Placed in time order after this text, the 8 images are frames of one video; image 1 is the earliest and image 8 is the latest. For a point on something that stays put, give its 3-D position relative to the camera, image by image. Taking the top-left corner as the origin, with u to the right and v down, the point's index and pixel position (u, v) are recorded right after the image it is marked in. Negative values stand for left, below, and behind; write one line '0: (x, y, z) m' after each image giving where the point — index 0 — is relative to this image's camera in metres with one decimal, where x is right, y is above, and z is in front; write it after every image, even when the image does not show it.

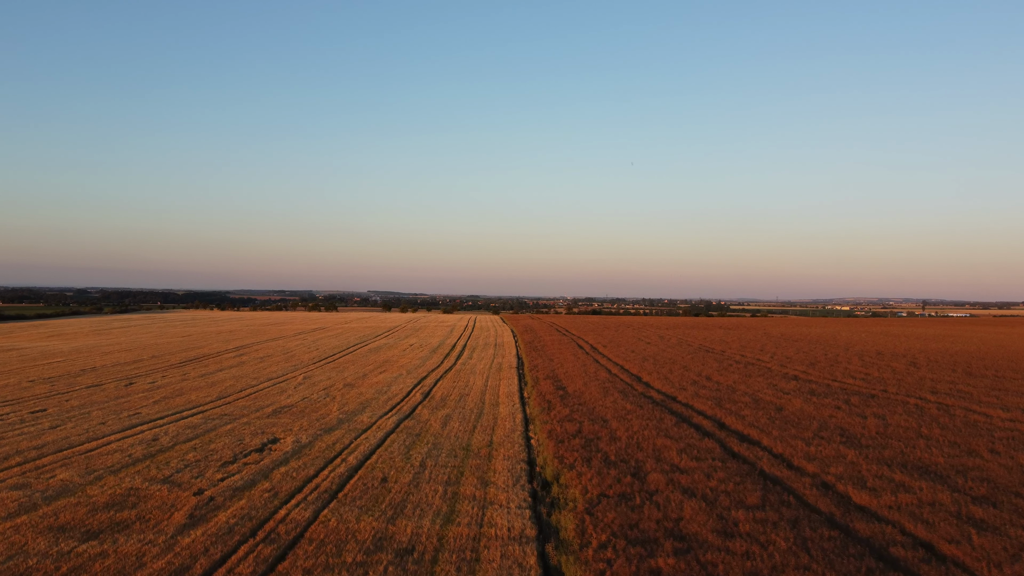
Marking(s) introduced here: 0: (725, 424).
0: (+4.3, -2.8, +10.7) m
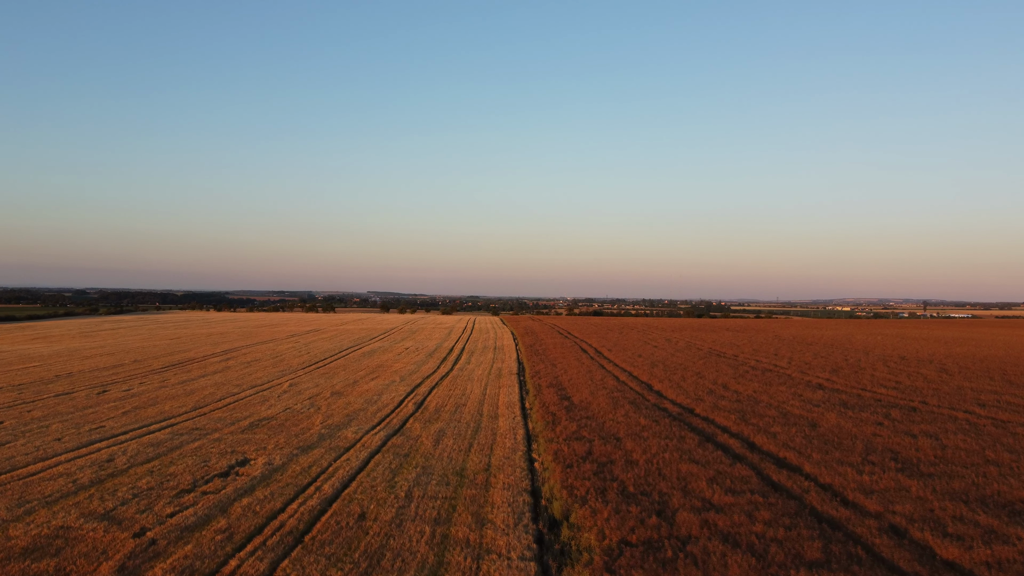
0: (+4.3, -2.8, +9.4) m
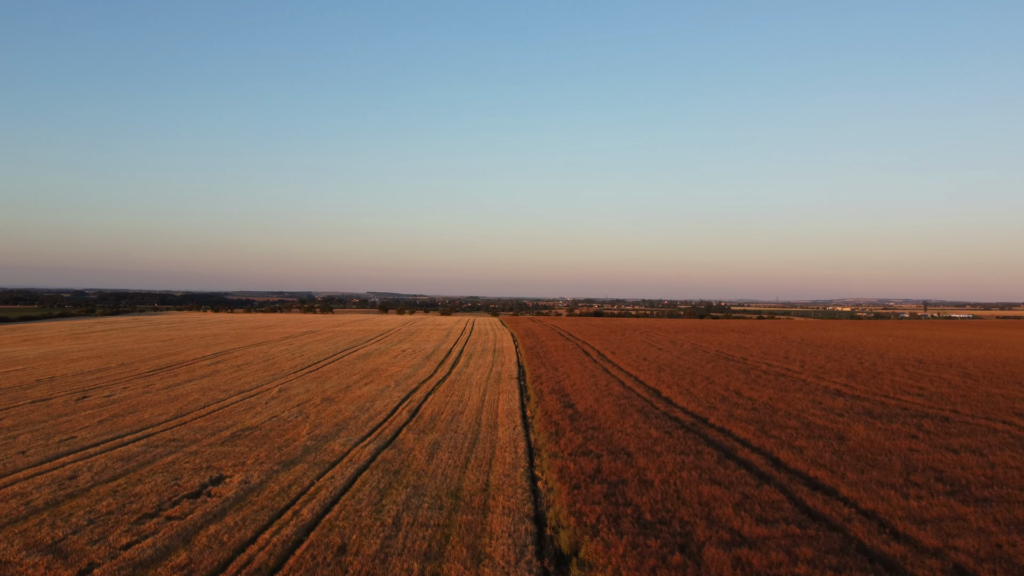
0: (+4.3, -2.8, +8.5) m
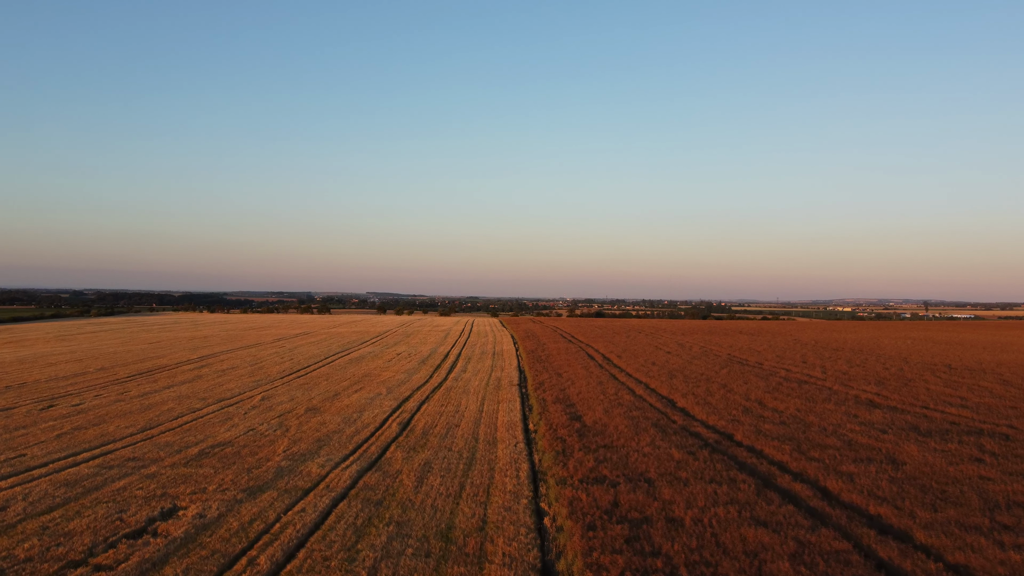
0: (+4.4, -2.8, +7.2) m
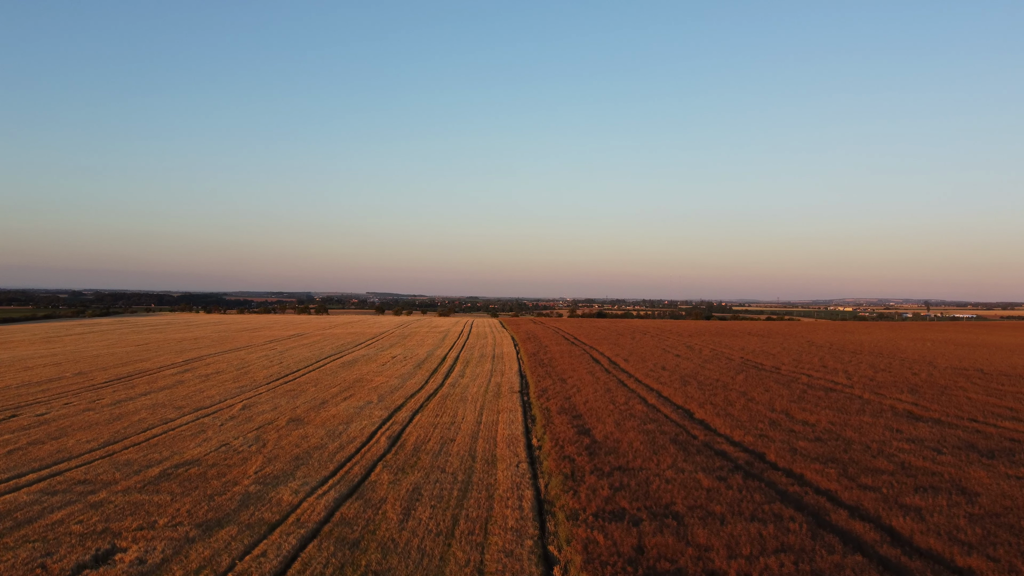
0: (+4.4, -2.8, +6.0) m
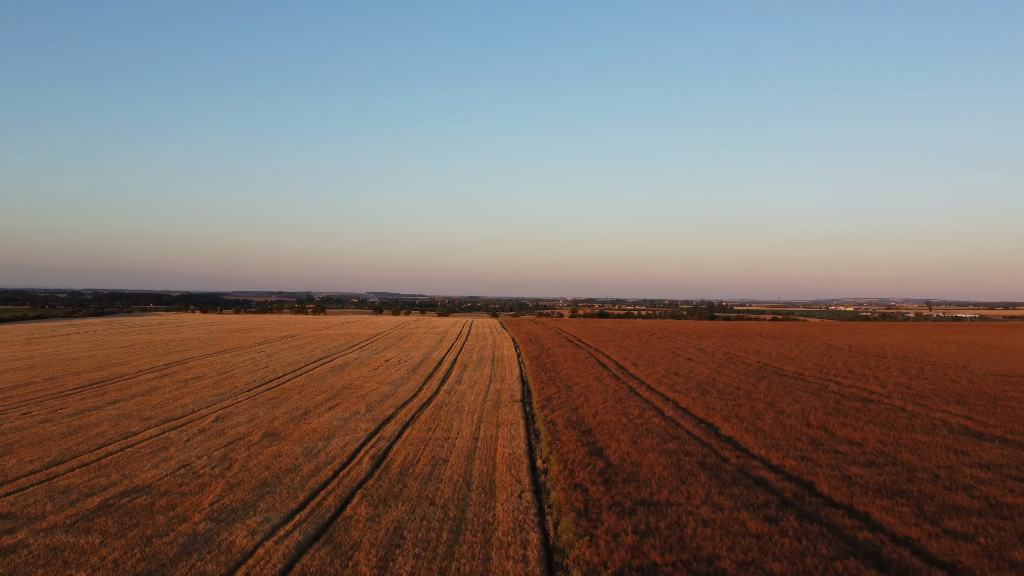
0: (+4.4, -2.8, +4.5) m
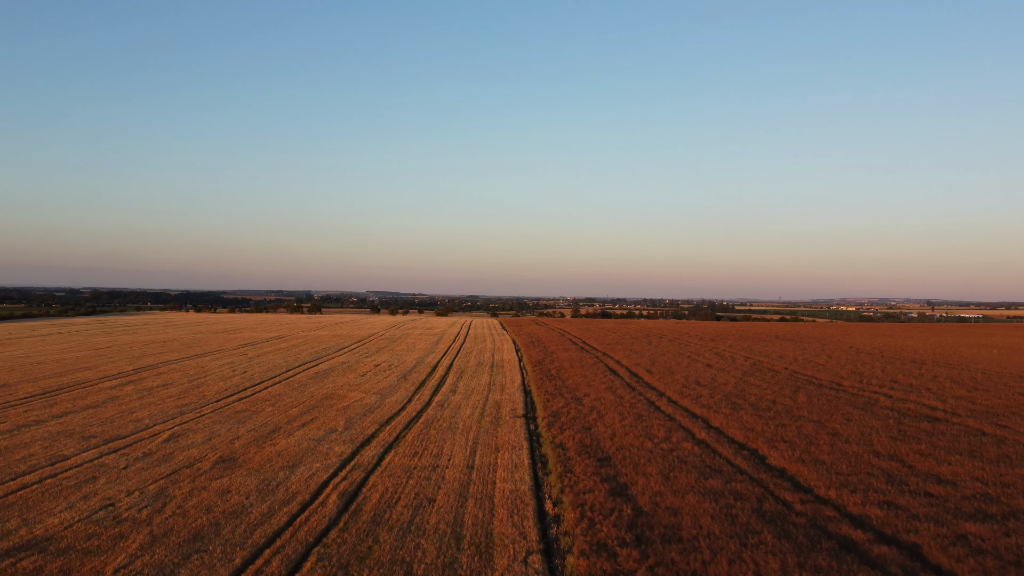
0: (+4.5, -2.7, +2.5) m
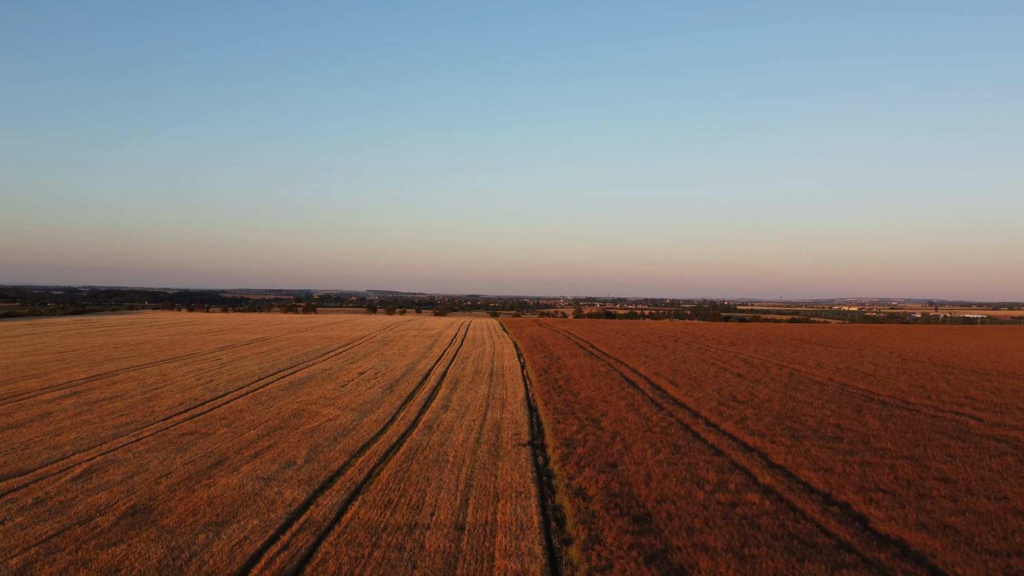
0: (+4.5, -2.7, 0.0) m
